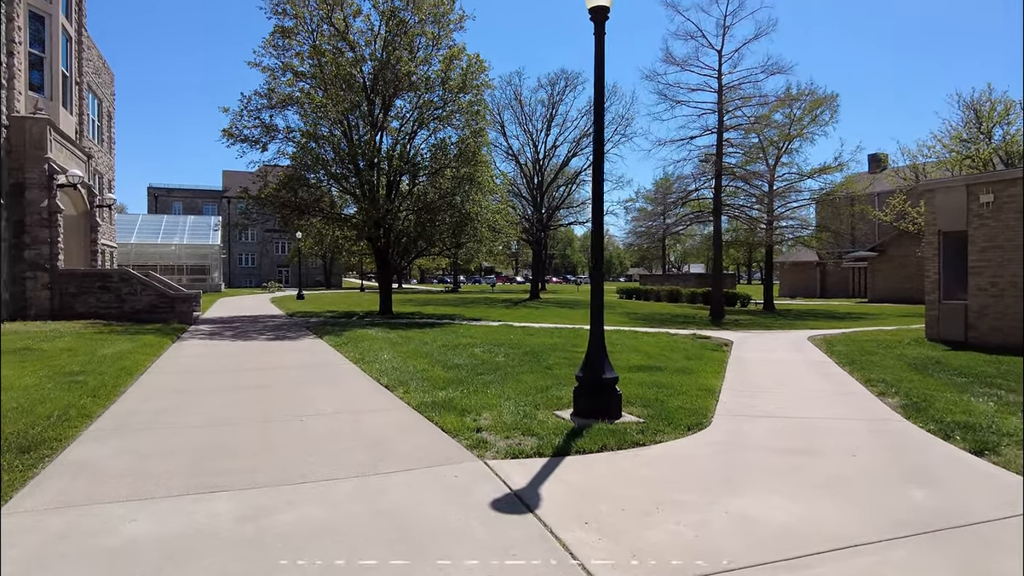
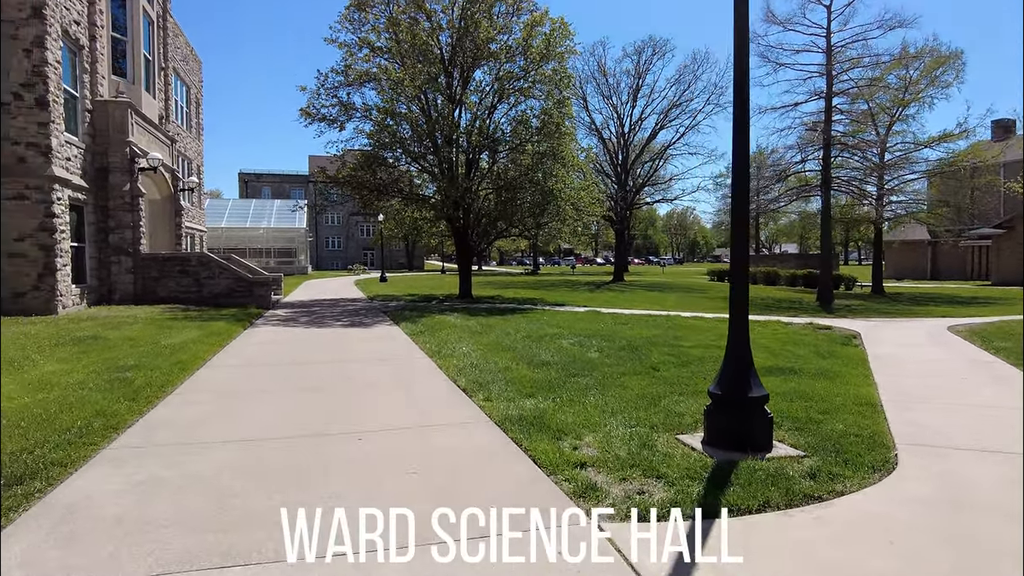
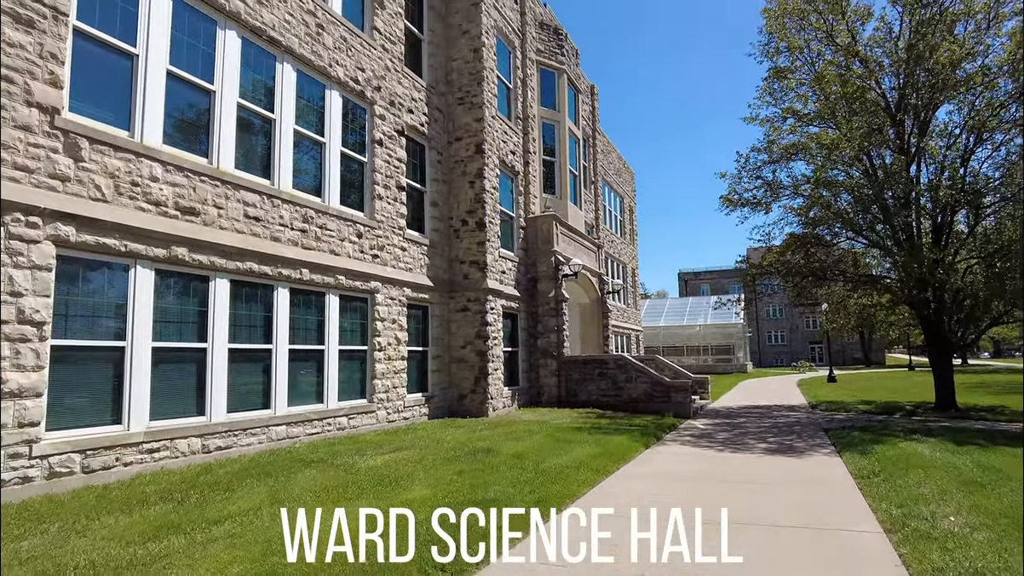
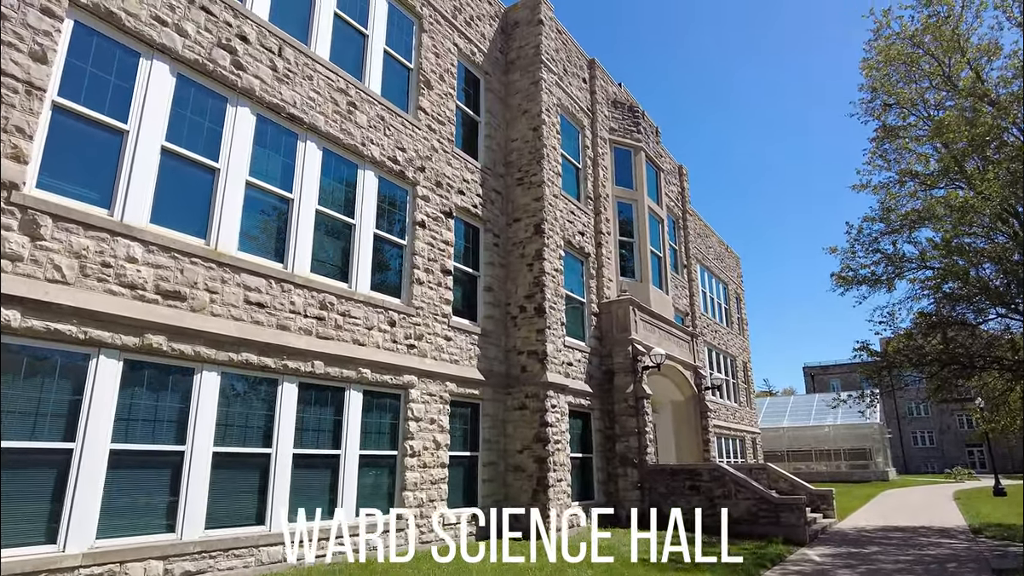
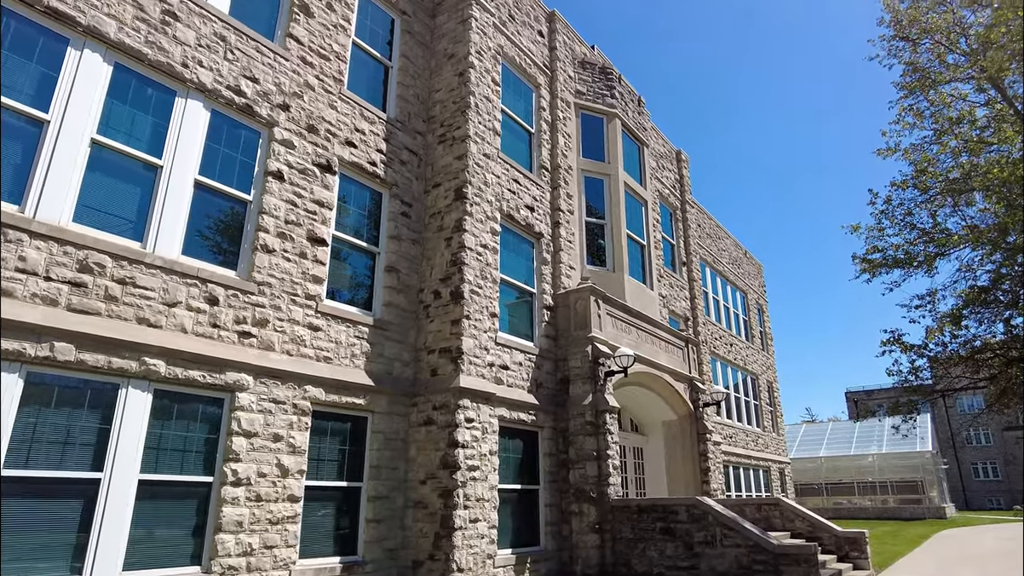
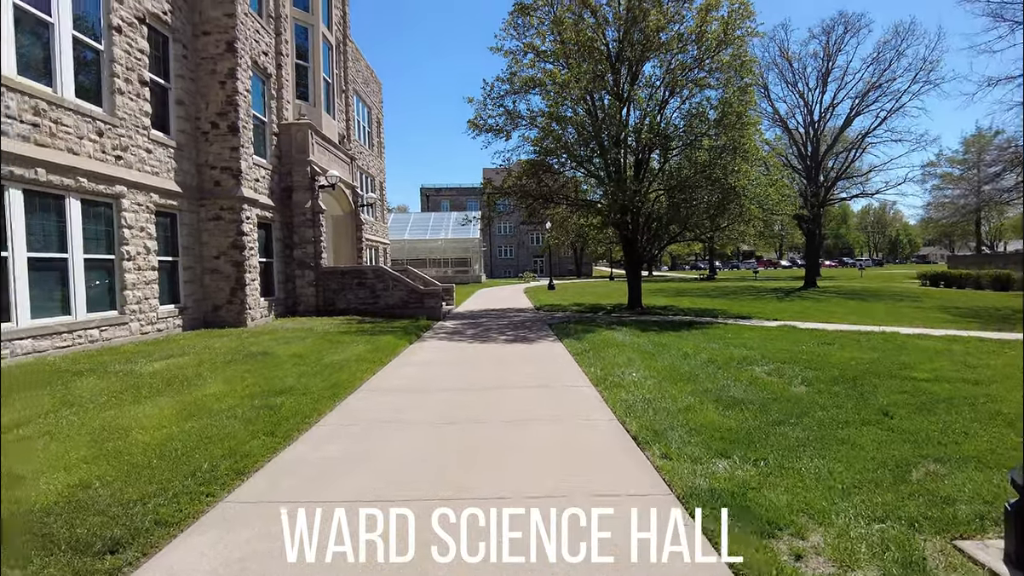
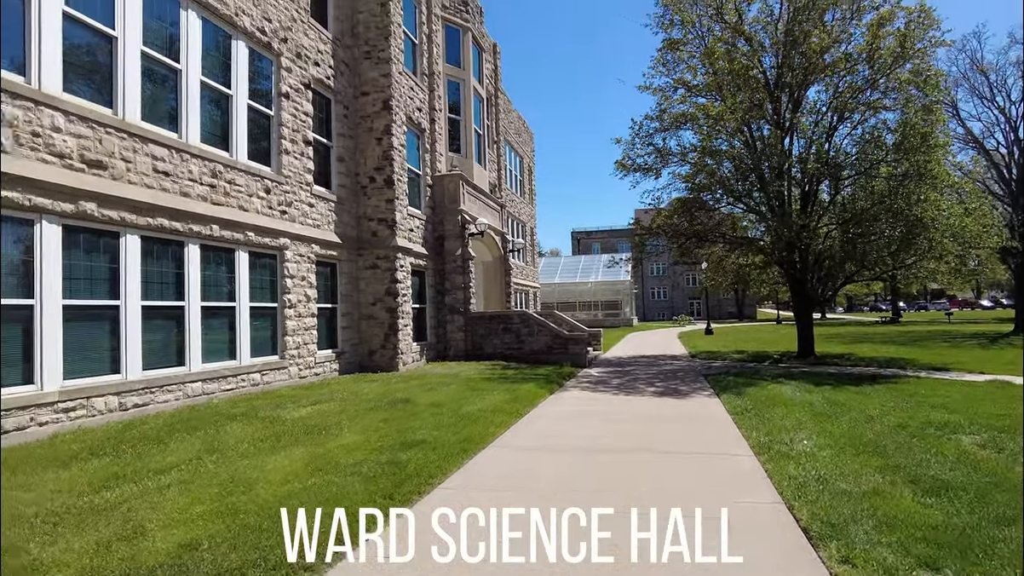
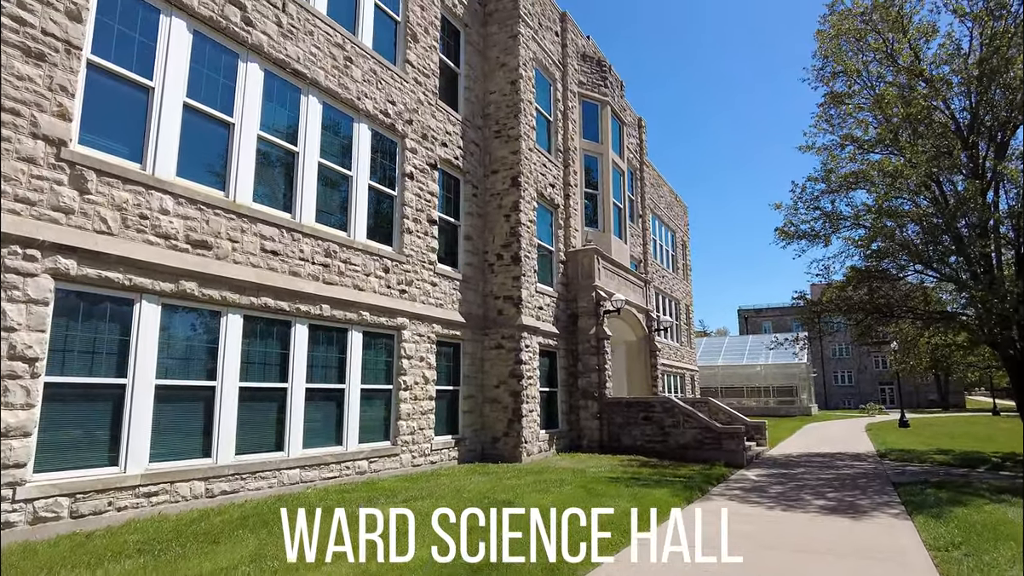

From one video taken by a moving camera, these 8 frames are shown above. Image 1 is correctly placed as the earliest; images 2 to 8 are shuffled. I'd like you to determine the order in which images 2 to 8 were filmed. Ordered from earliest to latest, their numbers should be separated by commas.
2, 6, 7, 3, 8, 4, 5
